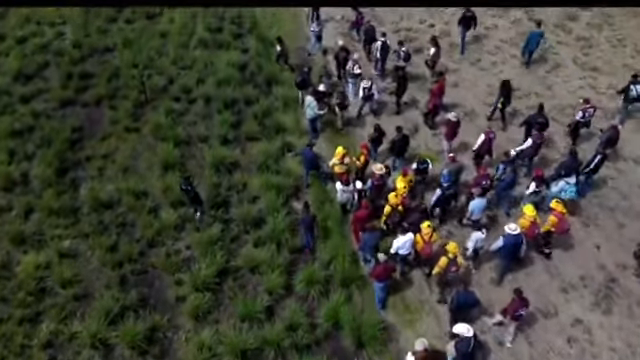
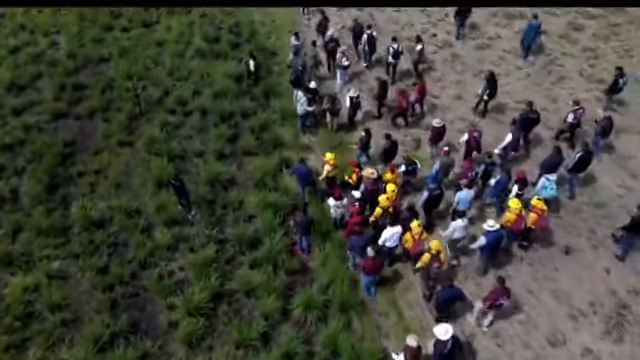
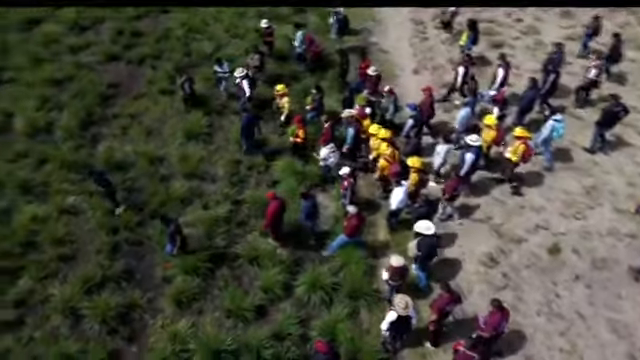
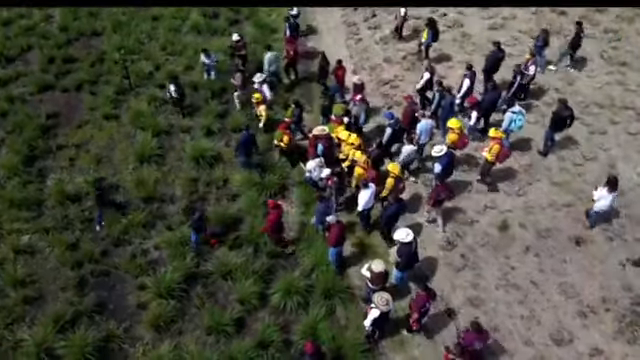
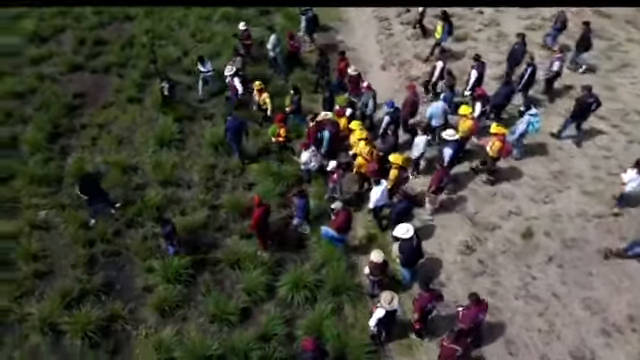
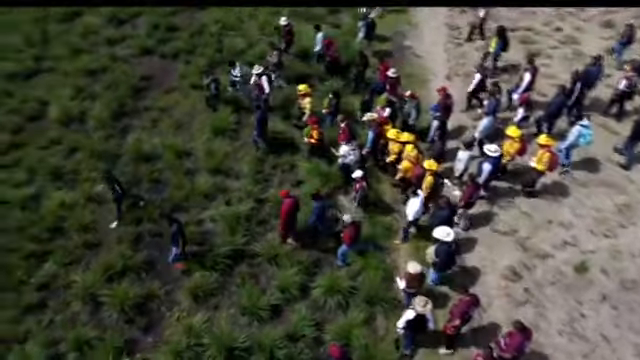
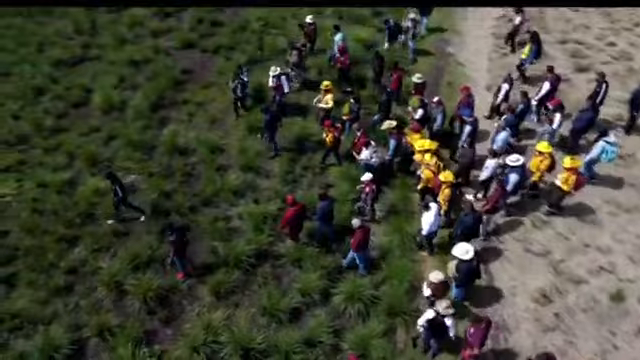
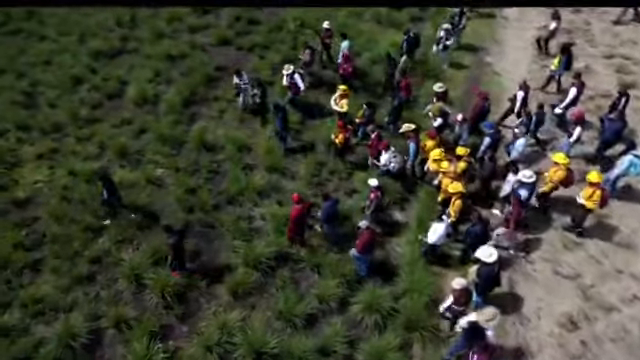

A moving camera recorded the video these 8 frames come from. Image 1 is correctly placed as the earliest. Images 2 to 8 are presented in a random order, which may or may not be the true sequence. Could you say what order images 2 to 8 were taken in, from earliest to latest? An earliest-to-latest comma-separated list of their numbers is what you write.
2, 4, 5, 3, 6, 7, 8
